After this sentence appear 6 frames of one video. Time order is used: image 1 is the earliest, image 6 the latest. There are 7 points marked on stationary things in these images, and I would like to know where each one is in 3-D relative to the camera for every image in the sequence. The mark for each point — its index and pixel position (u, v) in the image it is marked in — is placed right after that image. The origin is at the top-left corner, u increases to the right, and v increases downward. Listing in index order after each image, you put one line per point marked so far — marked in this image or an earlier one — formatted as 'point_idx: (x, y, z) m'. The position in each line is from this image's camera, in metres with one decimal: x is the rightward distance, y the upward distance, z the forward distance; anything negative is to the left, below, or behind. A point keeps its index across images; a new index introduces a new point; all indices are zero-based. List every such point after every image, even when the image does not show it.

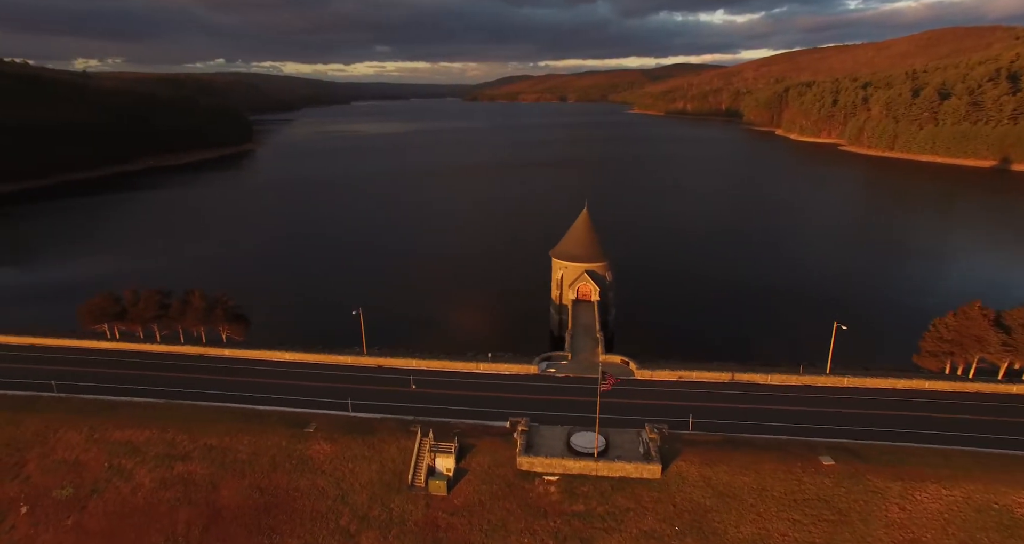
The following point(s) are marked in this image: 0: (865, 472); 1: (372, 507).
0: (+11.9, -6.7, +19.7) m
1: (-4.7, -7.9, +19.5) m
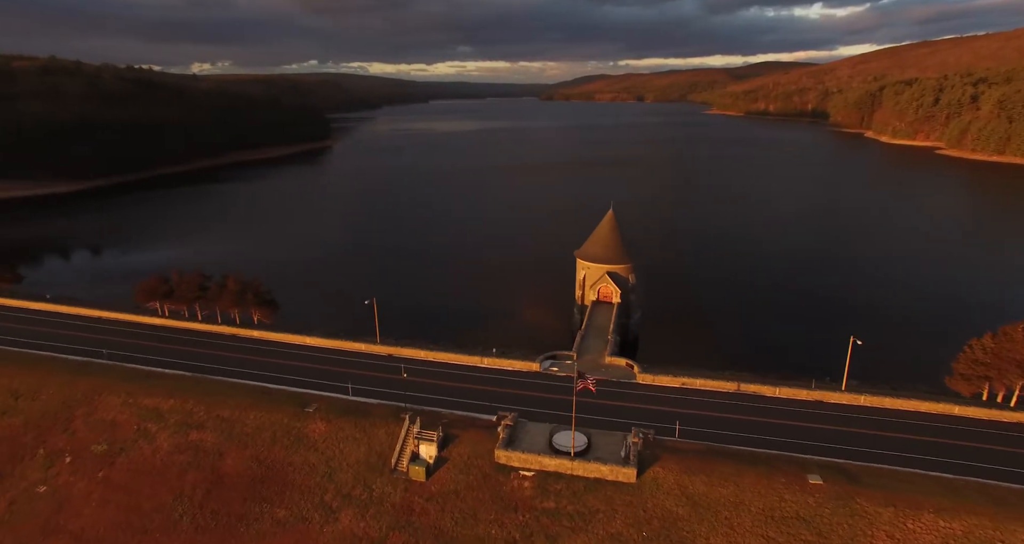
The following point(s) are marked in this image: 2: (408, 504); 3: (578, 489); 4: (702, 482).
0: (+10.9, -7.1, +18.7) m
1: (-5.6, -7.6, +20.6) m
2: (-3.6, -8.0, +20.0) m
3: (+2.2, -7.4, +19.8) m
4: (+6.3, -7.0, +19.5) m
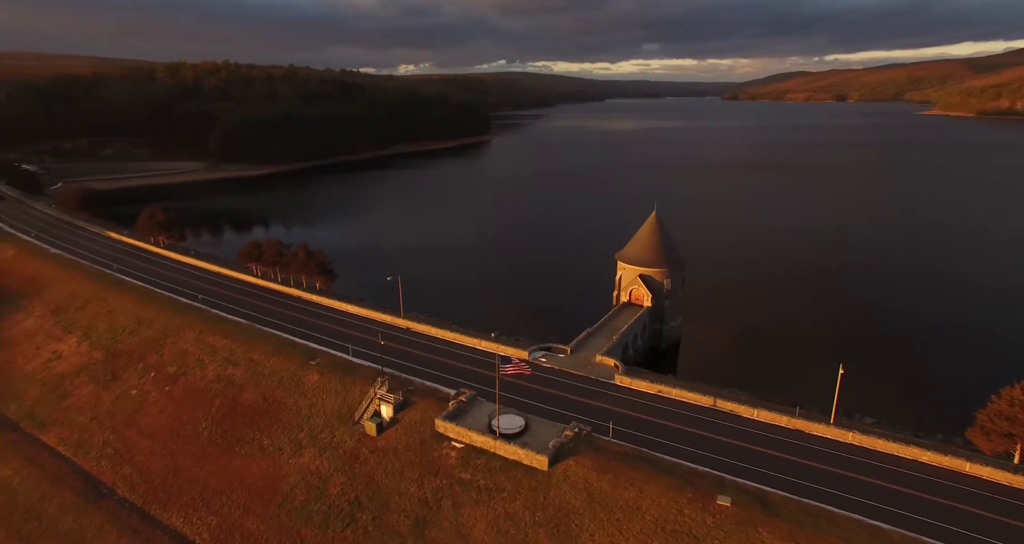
0: (+7.4, -7.5, +17.4) m
1: (-7.8, -6.5, +24.1) m
2: (-6.1, -7.1, +22.9) m
3: (-0.6, -7.1, +21.0) m
4: (+3.2, -7.0, +19.5) m
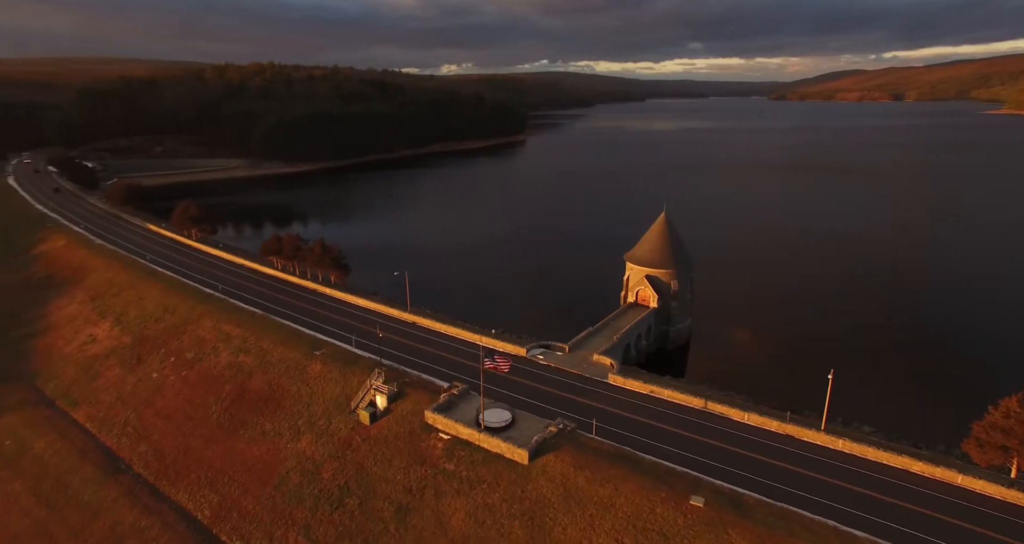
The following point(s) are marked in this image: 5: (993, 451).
0: (+6.5, -7.6, +17.3) m
1: (-8.2, -6.2, +25.0) m
2: (-6.6, -6.8, +23.8) m
3: (-1.3, -6.9, +21.5) m
4: (+2.5, -7.0, +19.7) m
5: (+15.4, -5.7, +18.6) m
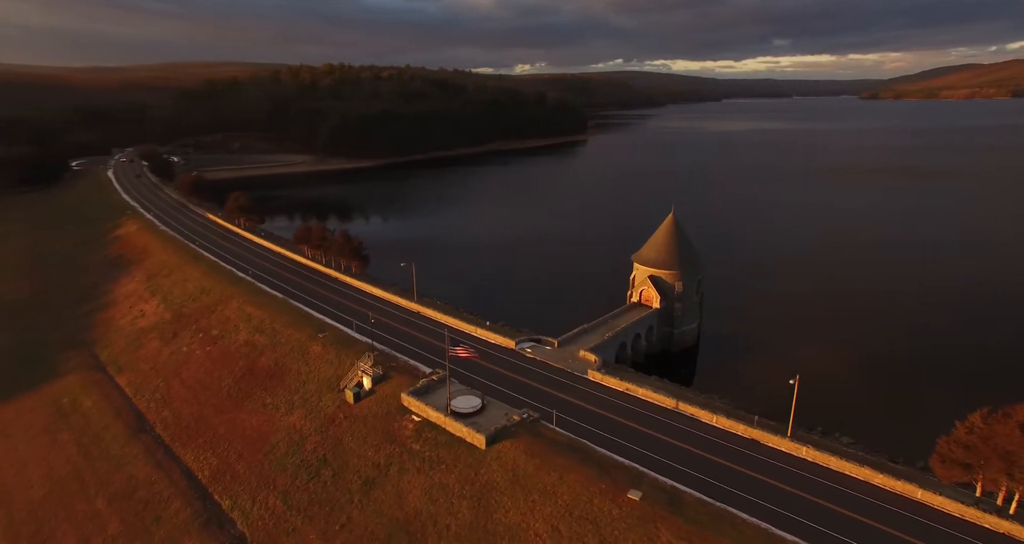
0: (+4.4, -7.5, +17.4) m
1: (-9.1, -5.6, +26.8) m
2: (-7.7, -6.3, +25.4) m
3: (-2.7, -6.6, +22.5) m
4: (+0.8, -6.7, +20.3) m
5: (+13.5, -5.9, +17.6) m
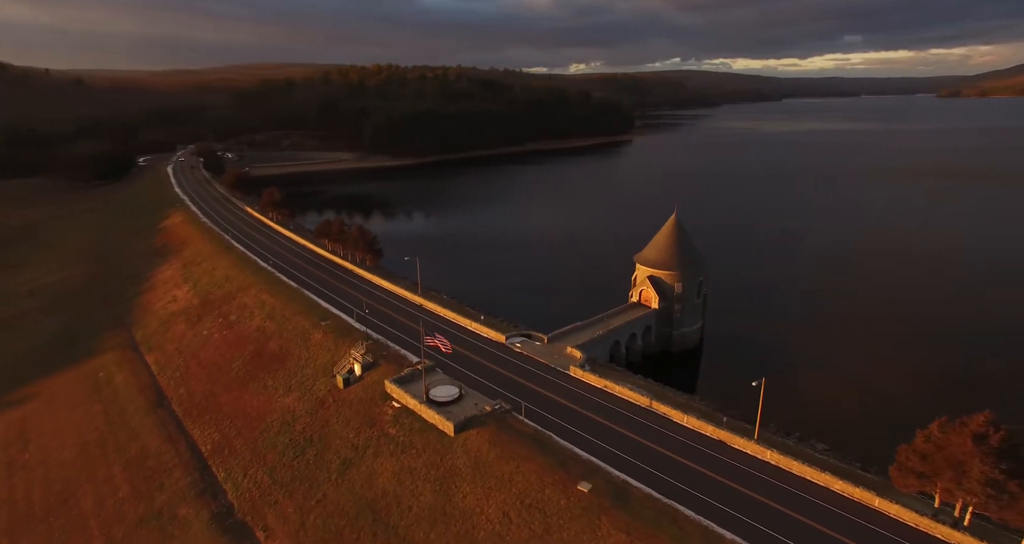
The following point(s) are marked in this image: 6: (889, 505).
0: (+2.8, -7.3, +17.7) m
1: (-9.8, -5.2, +28.3) m
2: (-8.6, -5.8, +26.7) m
3: (-3.8, -6.2, +23.4) m
4: (-0.6, -6.5, +20.8) m
5: (+11.8, -6.0, +17.0) m
6: (+11.1, -7.0, +17.0) m
